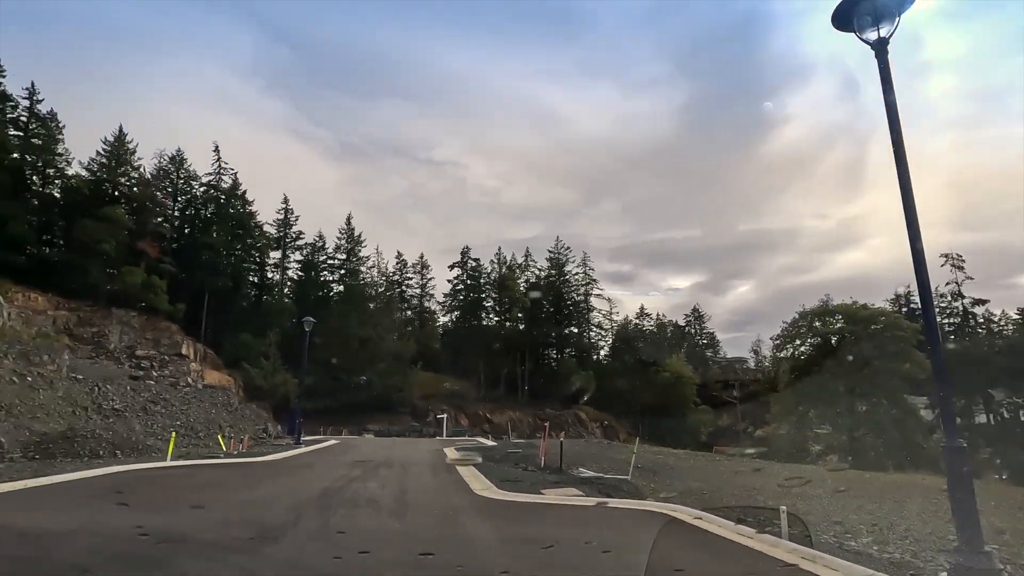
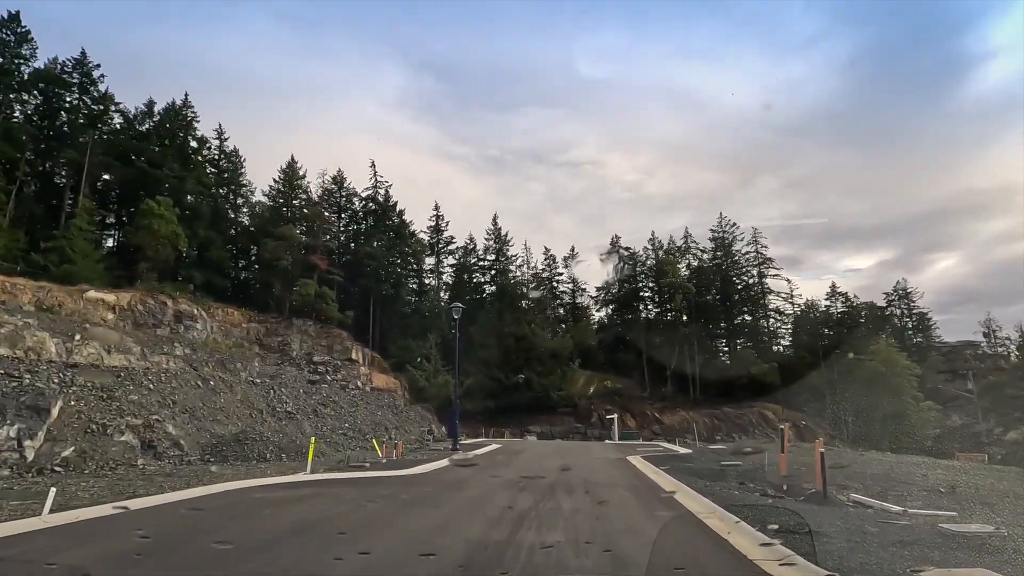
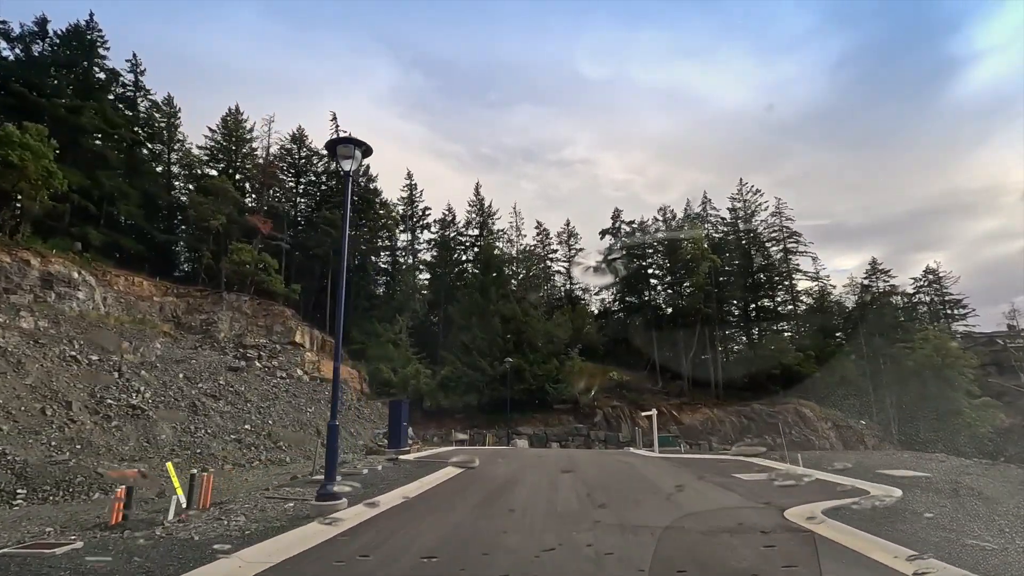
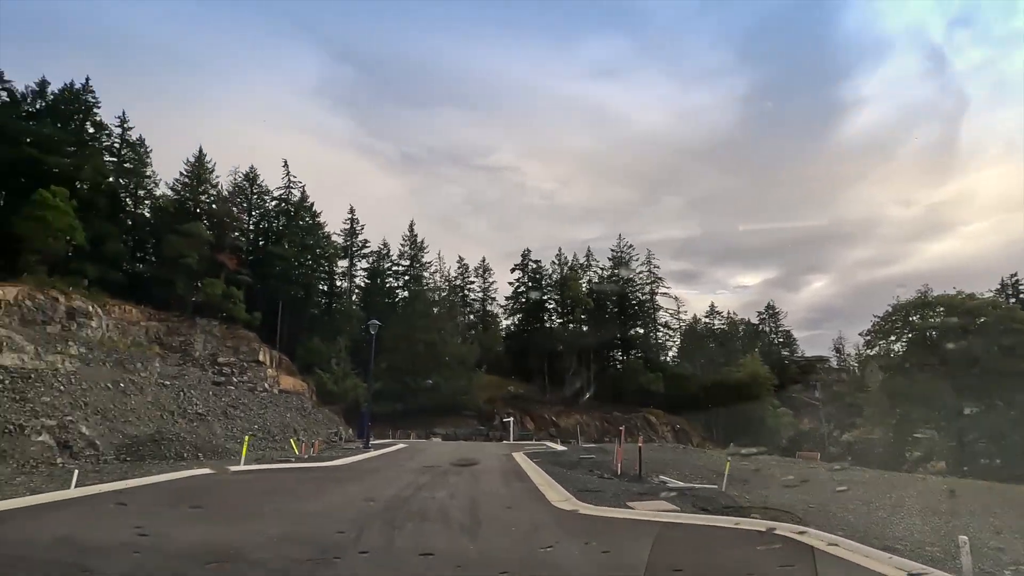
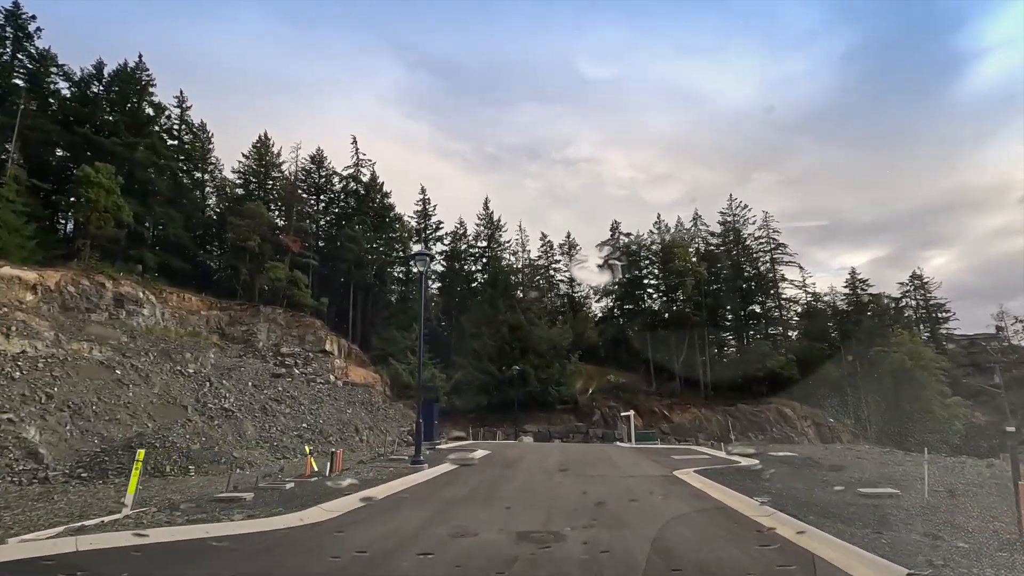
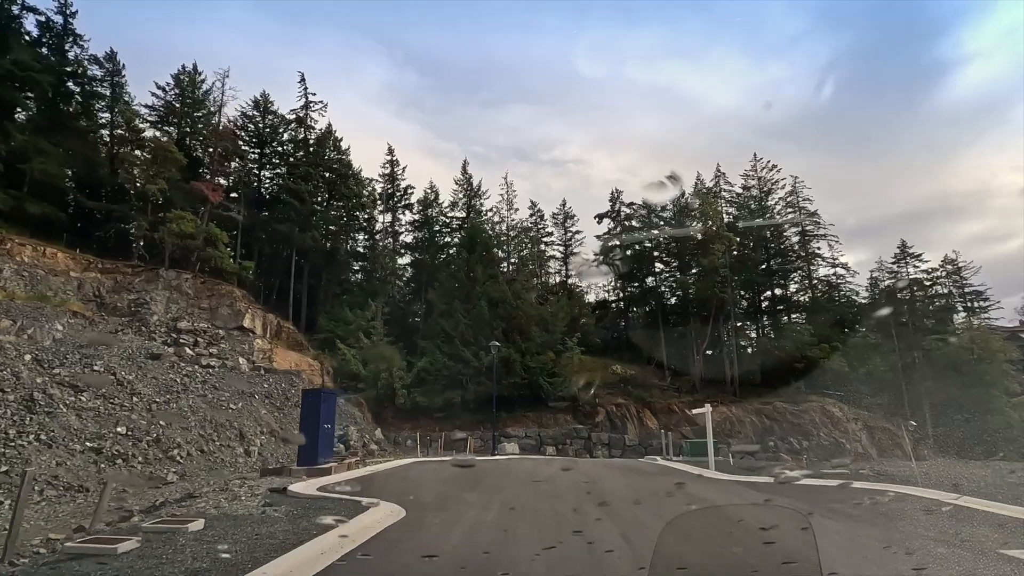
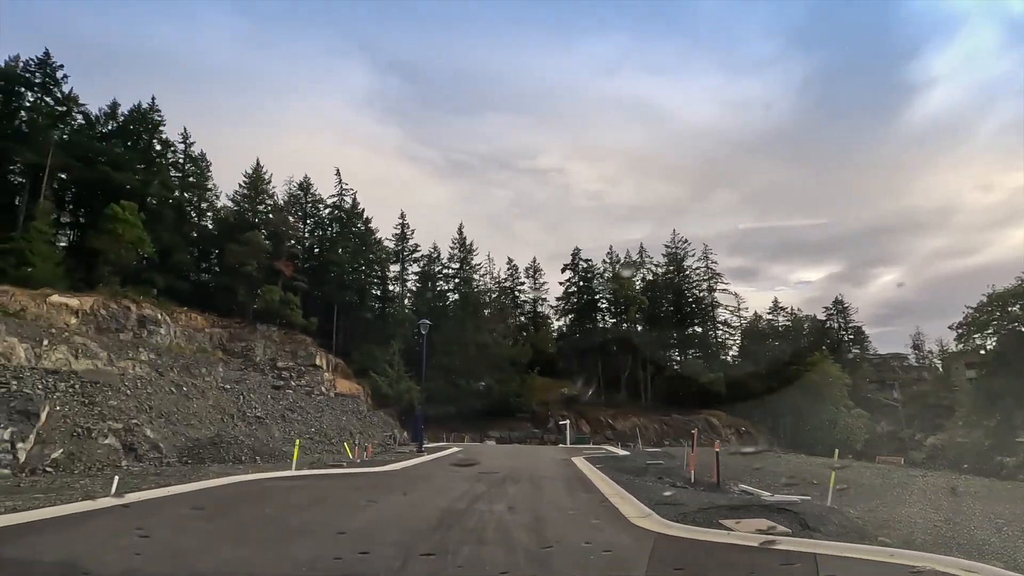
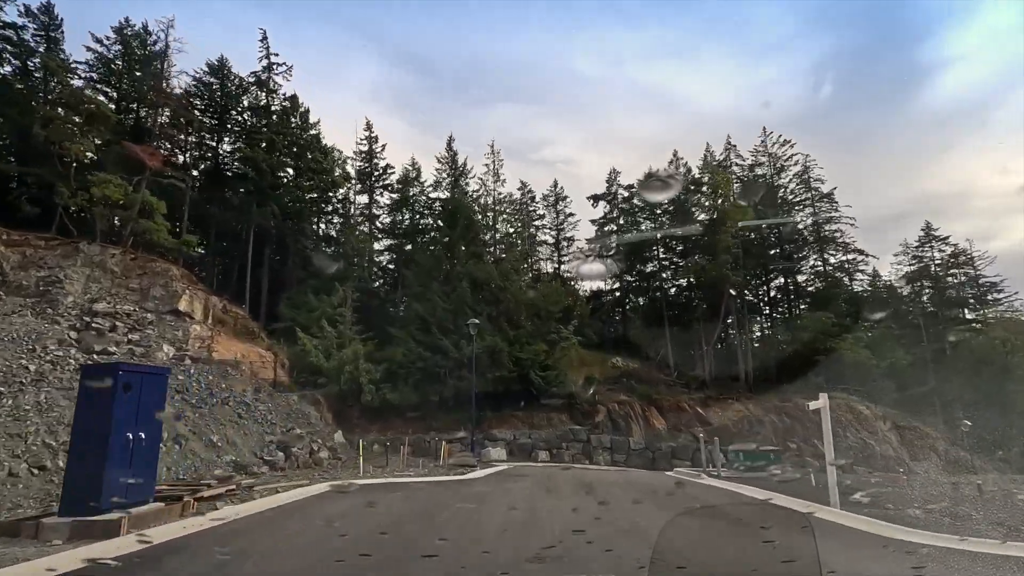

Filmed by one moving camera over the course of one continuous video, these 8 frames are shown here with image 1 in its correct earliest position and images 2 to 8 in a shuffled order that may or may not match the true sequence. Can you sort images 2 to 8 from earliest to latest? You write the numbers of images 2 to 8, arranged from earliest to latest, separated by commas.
4, 7, 2, 5, 3, 6, 8
